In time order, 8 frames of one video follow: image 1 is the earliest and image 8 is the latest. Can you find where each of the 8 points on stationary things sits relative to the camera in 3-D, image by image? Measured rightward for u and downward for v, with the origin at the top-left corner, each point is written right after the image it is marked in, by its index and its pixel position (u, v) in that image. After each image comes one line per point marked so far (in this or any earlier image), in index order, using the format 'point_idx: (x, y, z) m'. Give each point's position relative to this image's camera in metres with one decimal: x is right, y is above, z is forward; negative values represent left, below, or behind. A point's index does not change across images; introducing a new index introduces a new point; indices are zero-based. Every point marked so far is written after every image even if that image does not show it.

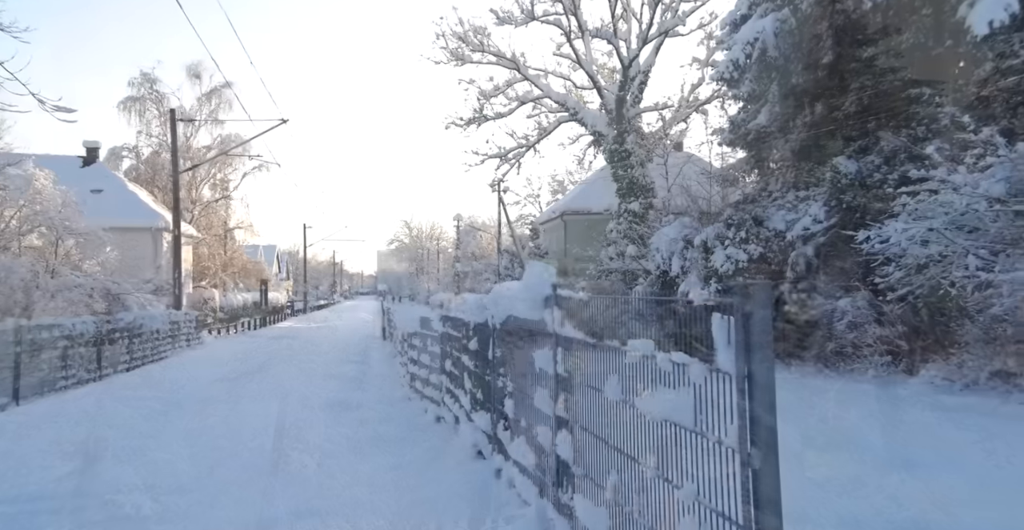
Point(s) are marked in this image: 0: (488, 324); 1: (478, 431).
0: (-0.1, -0.4, +4.9) m
1: (-0.2, -1.3, +5.5) m
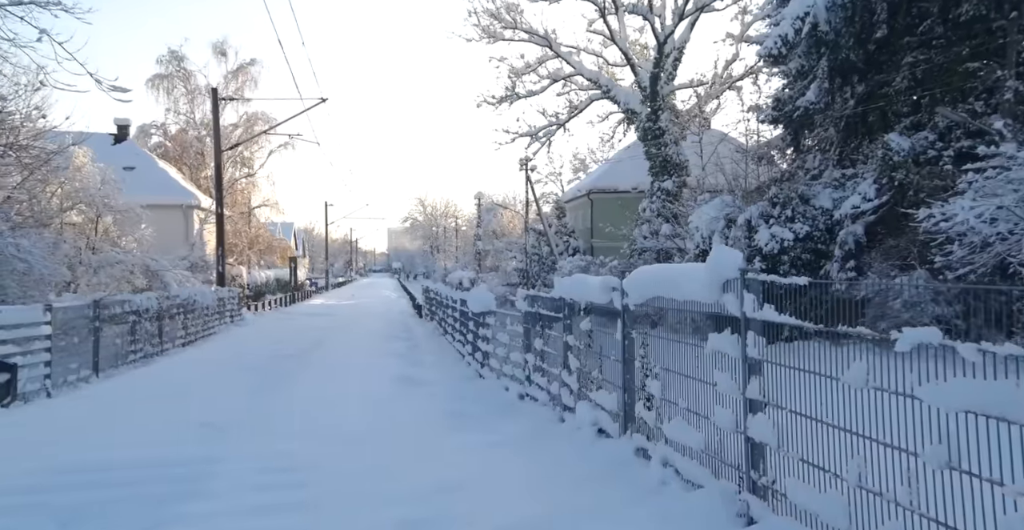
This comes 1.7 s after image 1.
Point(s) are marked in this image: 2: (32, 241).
0: (+0.8, -0.3, +4.9) m
1: (+0.7, -1.2, +5.5) m
2: (-9.5, +0.5, +13.4) m
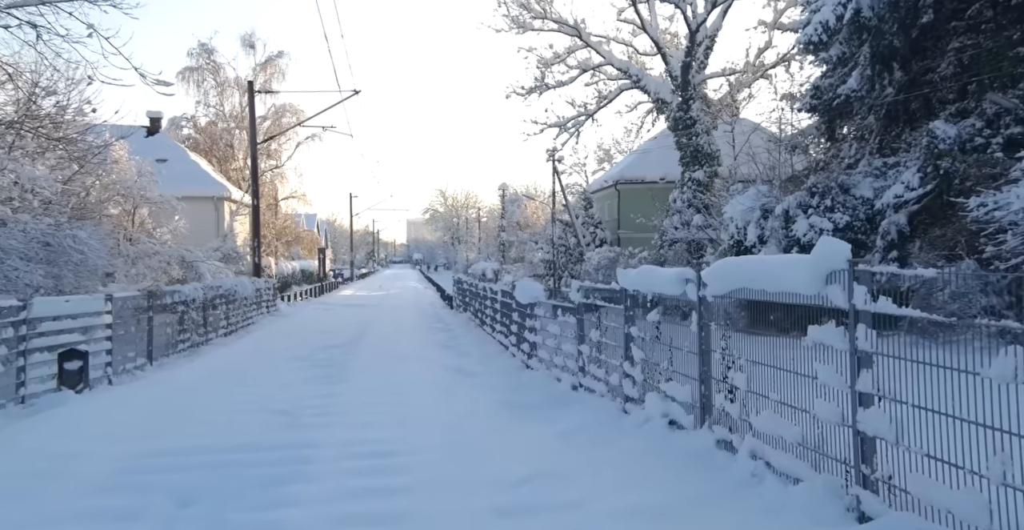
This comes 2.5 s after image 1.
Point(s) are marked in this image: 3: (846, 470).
0: (+1.3, -0.2, +4.9) m
1: (+1.3, -1.1, +5.5) m
2: (-8.7, +0.7, +13.7) m
3: (+1.5, -1.0, +3.1) m
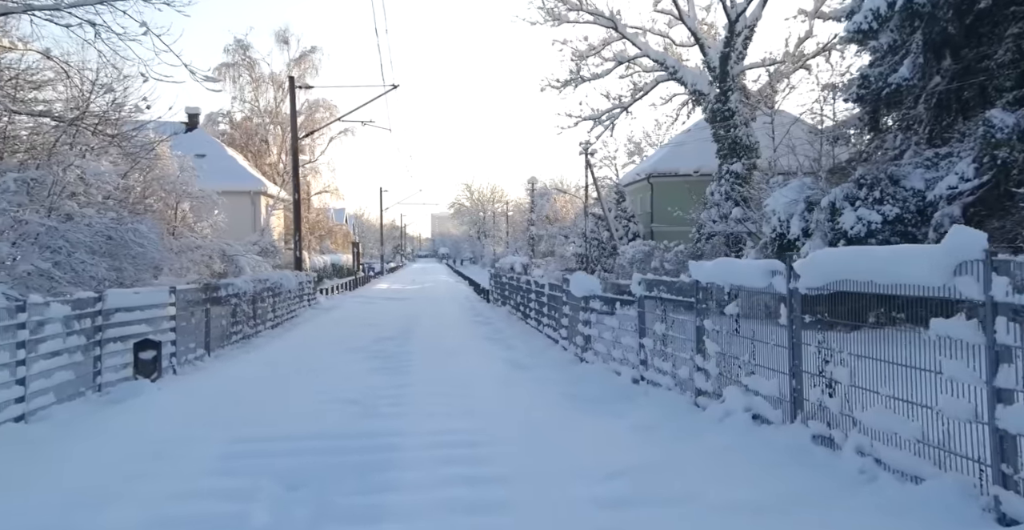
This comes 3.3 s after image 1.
0: (+2.0, -0.2, +4.8) m
1: (+1.9, -1.0, +5.4) m
2: (-7.6, +0.8, +14.1) m
3: (+2.1, -0.9, +3.0) m
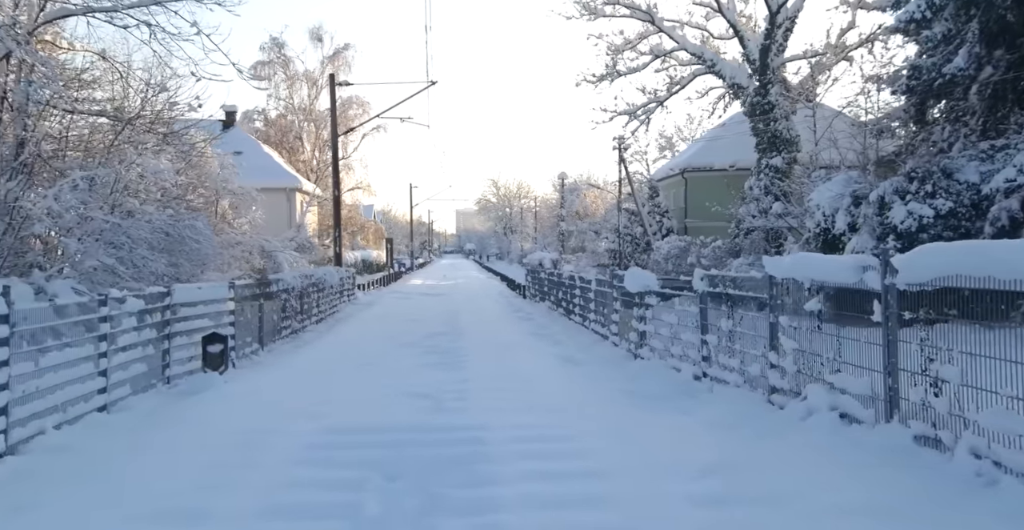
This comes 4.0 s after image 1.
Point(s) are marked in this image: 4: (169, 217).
0: (+2.5, -0.1, +4.6) m
1: (+2.5, -1.0, +5.3) m
2: (-6.6, +0.9, +14.3) m
3: (+2.6, -0.9, +2.8) m
4: (-6.9, +1.0, +13.5) m
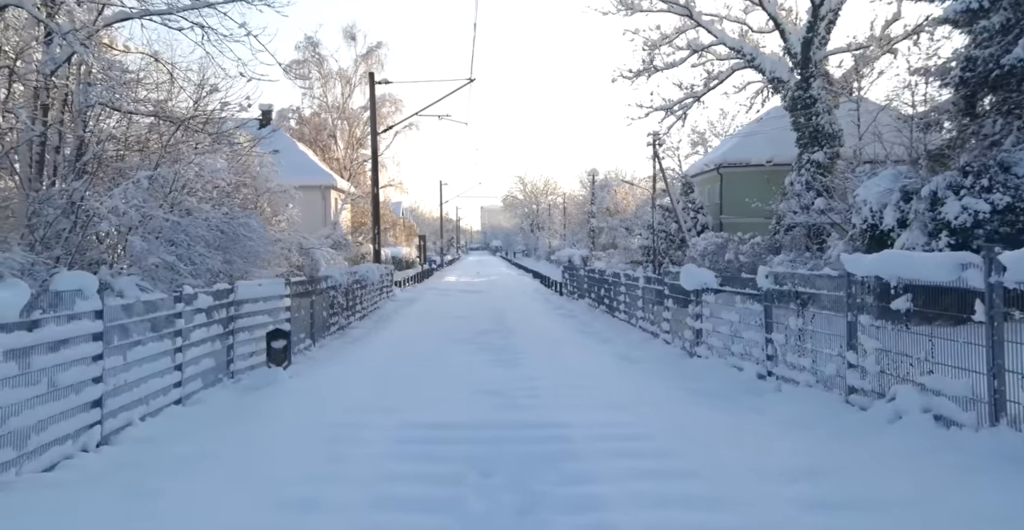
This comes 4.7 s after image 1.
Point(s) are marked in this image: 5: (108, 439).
0: (+3.1, -0.1, +4.4) m
1: (+3.1, -1.0, +5.1) m
2: (-5.5, +1.0, +14.6) m
3: (+3.1, -0.9, +2.6) m
4: (-5.9, +1.0, +13.8) m
5: (-3.0, -1.3, +5.0) m
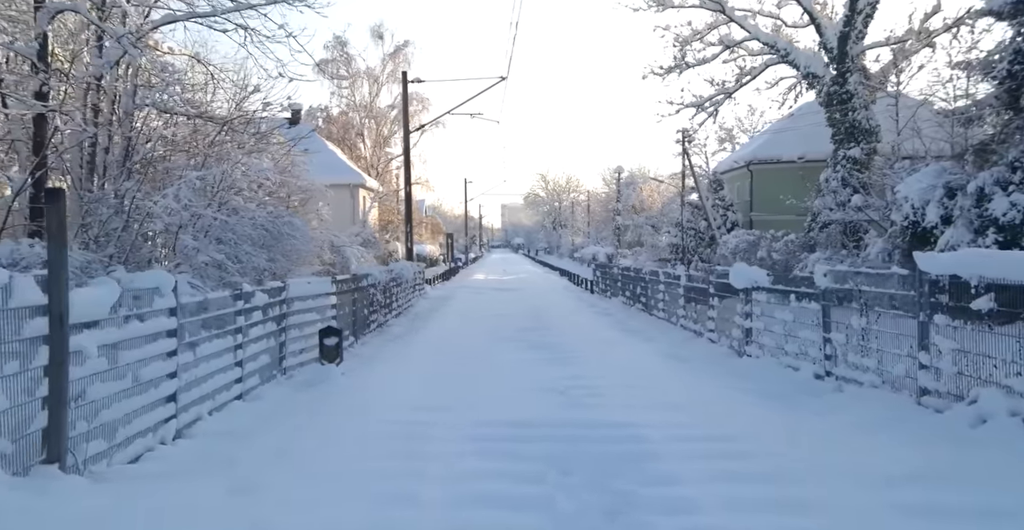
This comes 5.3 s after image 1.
0: (+3.6, -0.1, +4.2) m
1: (+3.6, -1.0, +4.9) m
2: (-4.7, +1.0, +14.7) m
3: (+3.5, -0.9, +2.4) m
4: (-5.1, +1.1, +13.9) m
5: (-2.5, -1.3, +5.0) m
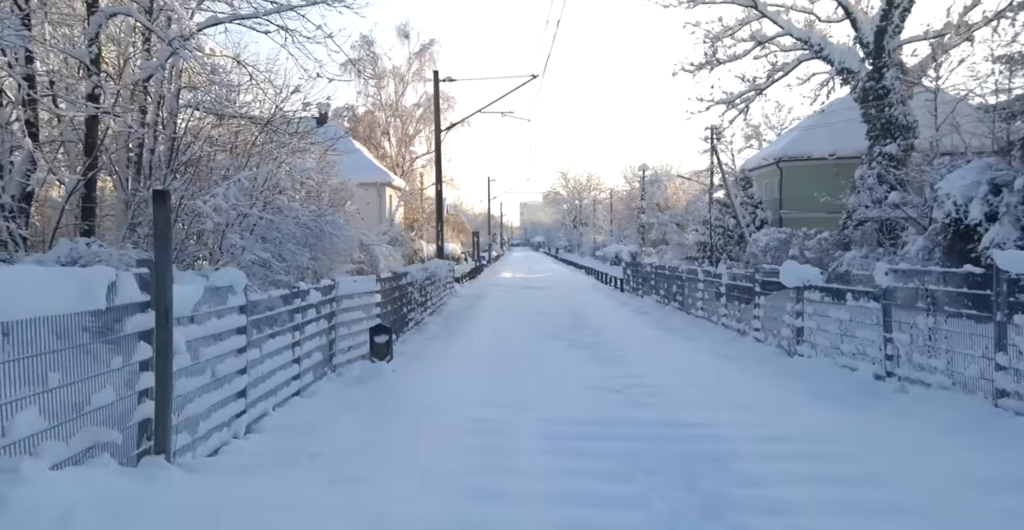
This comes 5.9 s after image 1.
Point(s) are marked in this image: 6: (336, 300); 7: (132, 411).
0: (+4.1, -0.1, +4.0) m
1: (+4.1, -0.9, +4.7) m
2: (-3.8, +1.1, +14.8) m
3: (+3.9, -0.8, +2.2) m
4: (-4.2, +1.1, +14.0) m
5: (-2.0, -1.2, +5.1) m
6: (-2.3, -0.5, +8.9) m
7: (-1.9, -0.7, +3.3) m
